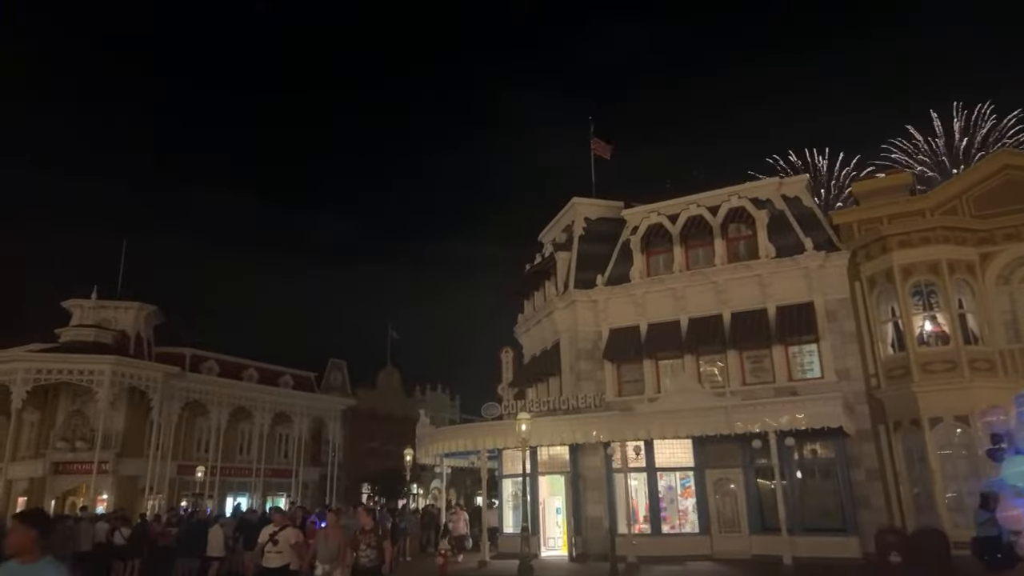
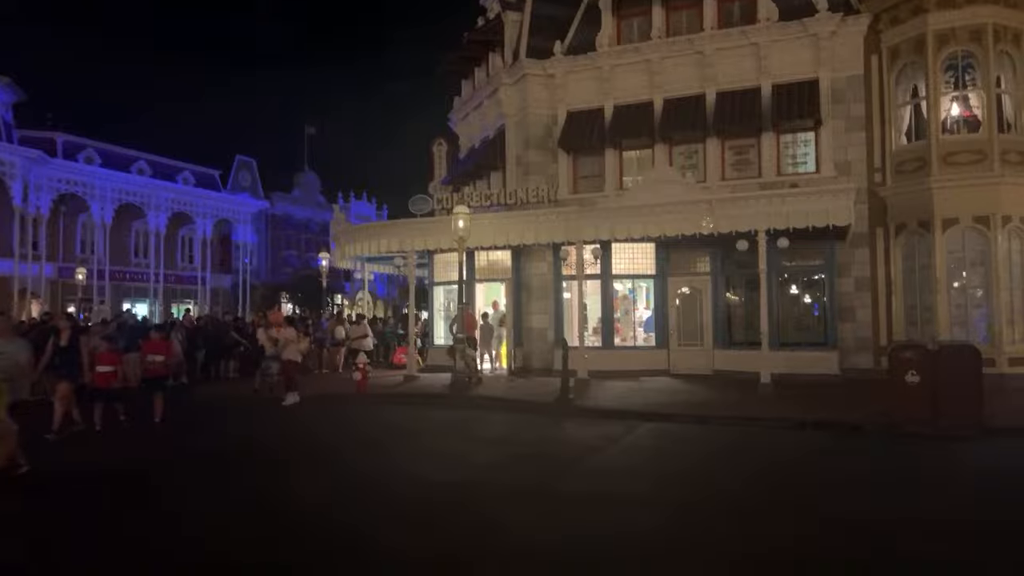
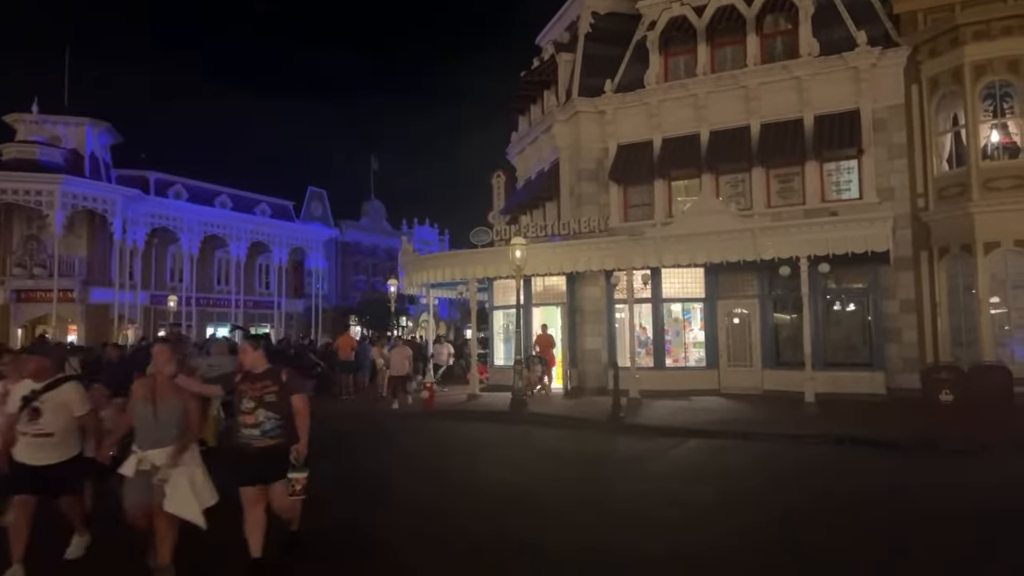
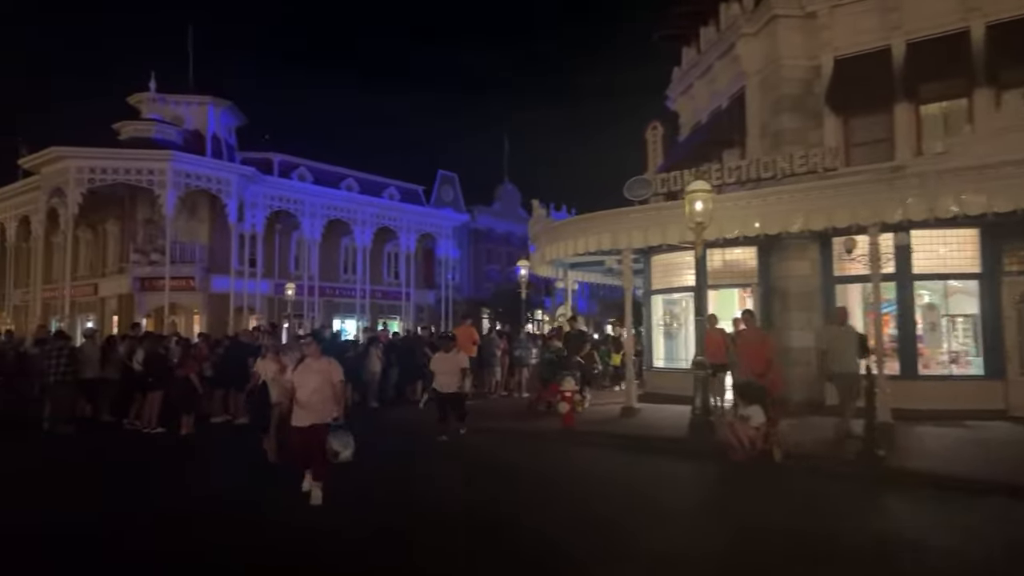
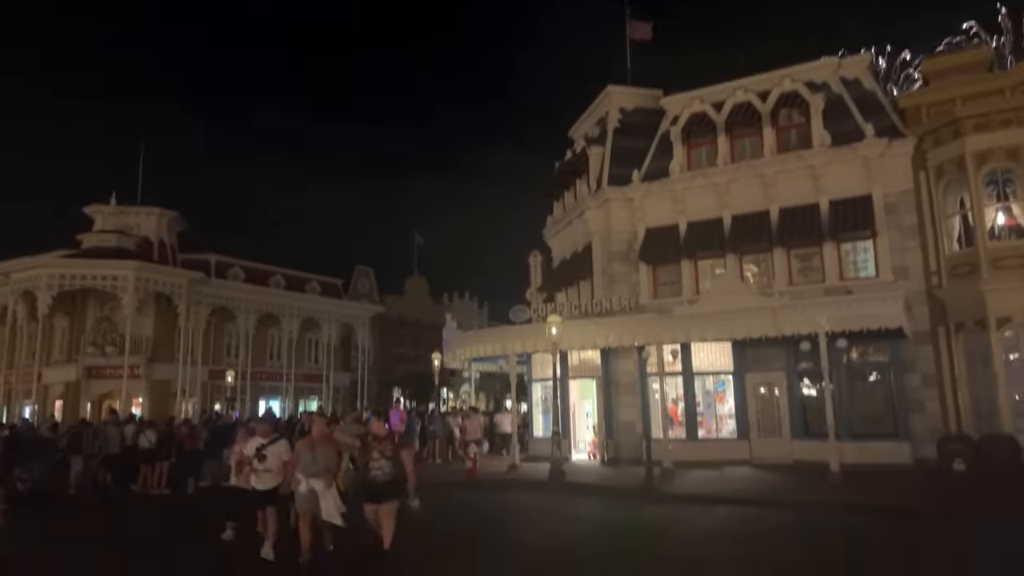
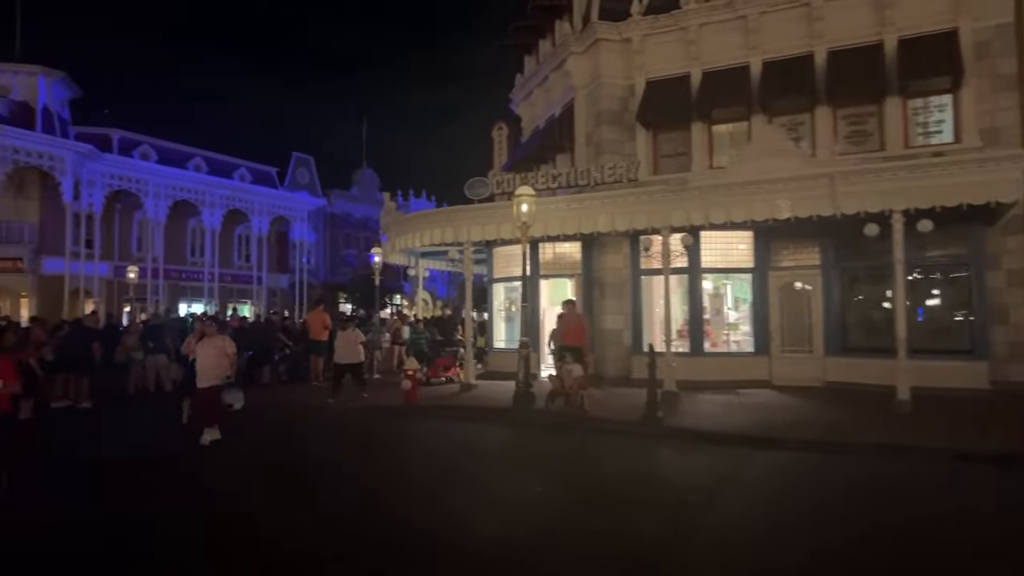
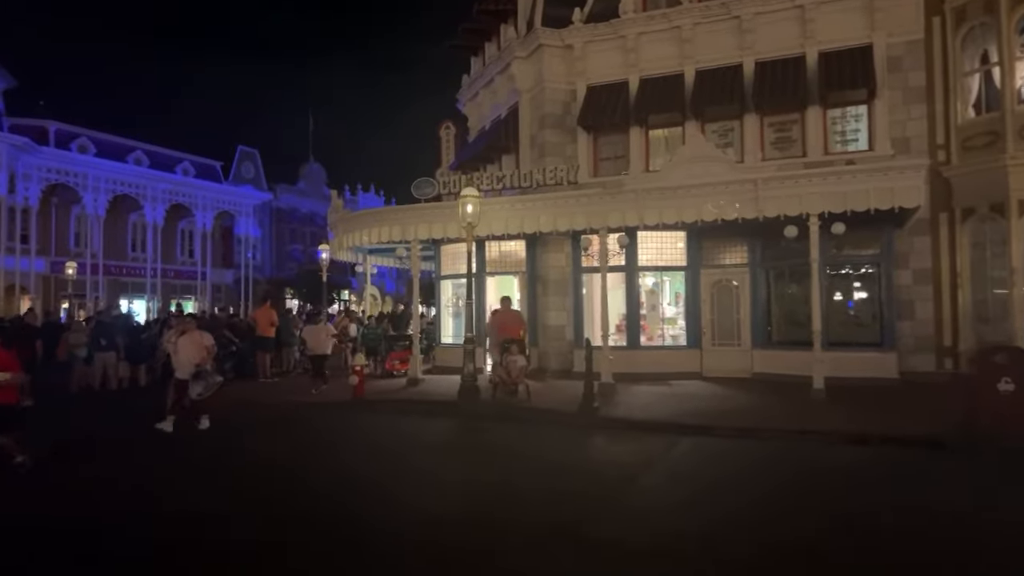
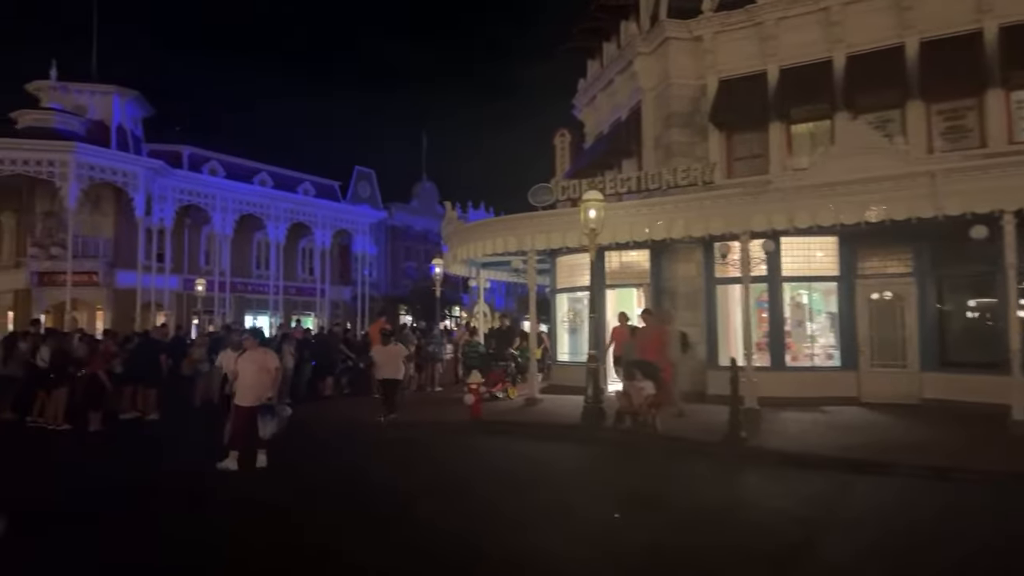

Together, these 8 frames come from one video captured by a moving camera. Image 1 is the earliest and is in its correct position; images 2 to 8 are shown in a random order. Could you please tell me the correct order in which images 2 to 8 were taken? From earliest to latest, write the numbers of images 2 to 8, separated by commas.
5, 3, 2, 7, 6, 8, 4
